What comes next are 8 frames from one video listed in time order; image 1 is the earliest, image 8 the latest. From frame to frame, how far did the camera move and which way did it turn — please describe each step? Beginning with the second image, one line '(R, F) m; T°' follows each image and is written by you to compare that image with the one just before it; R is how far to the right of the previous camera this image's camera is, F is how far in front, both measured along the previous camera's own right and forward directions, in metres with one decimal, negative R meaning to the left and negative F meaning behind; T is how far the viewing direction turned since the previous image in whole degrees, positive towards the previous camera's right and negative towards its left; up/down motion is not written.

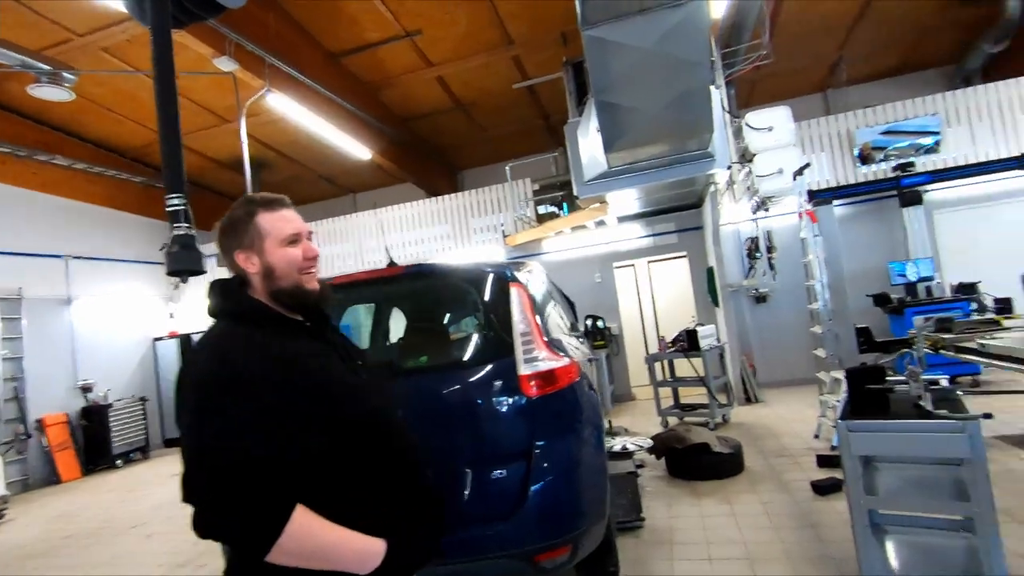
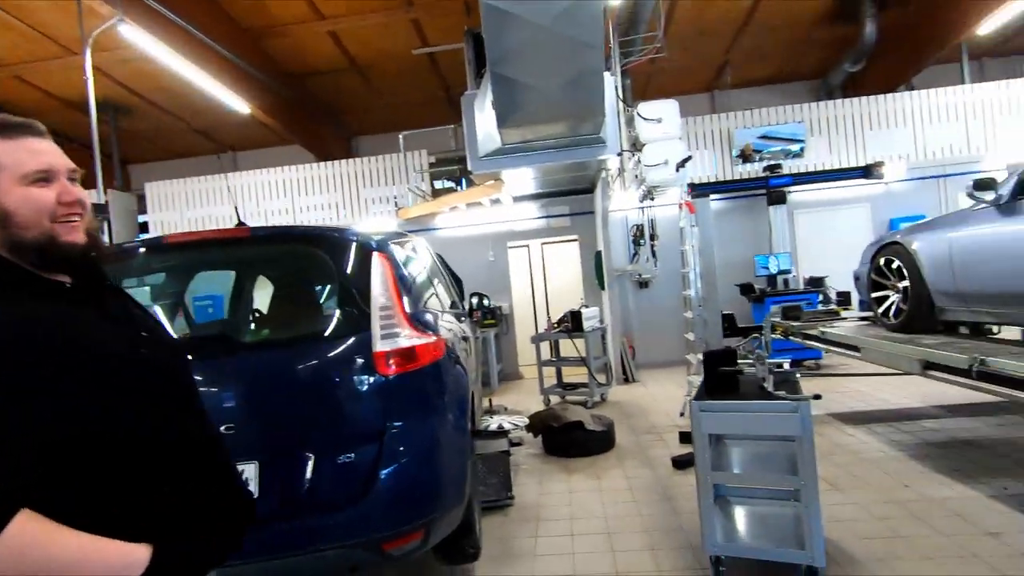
(+0.1, +0.1) m; +10°
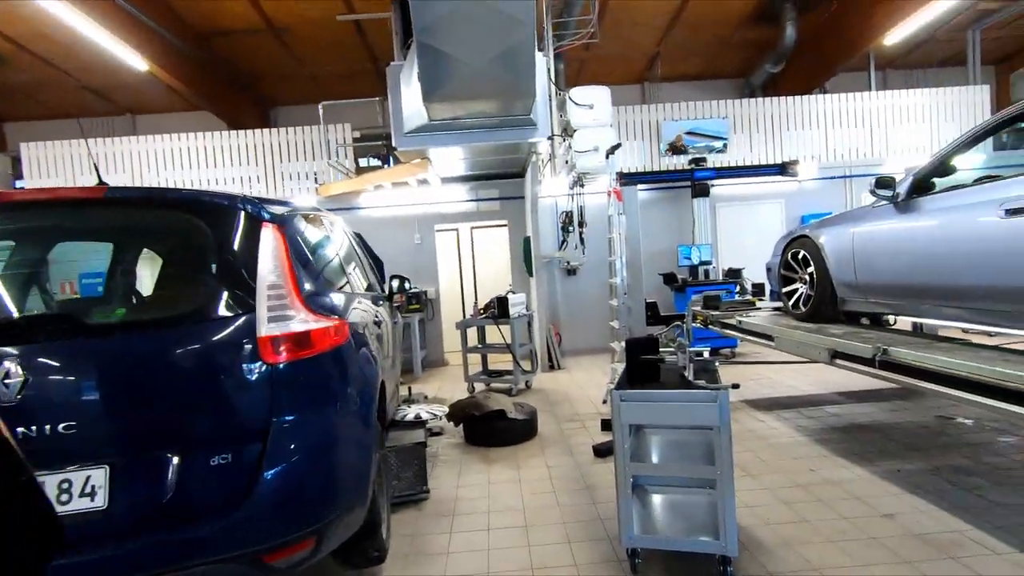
(+0.1, +0.2) m; +7°
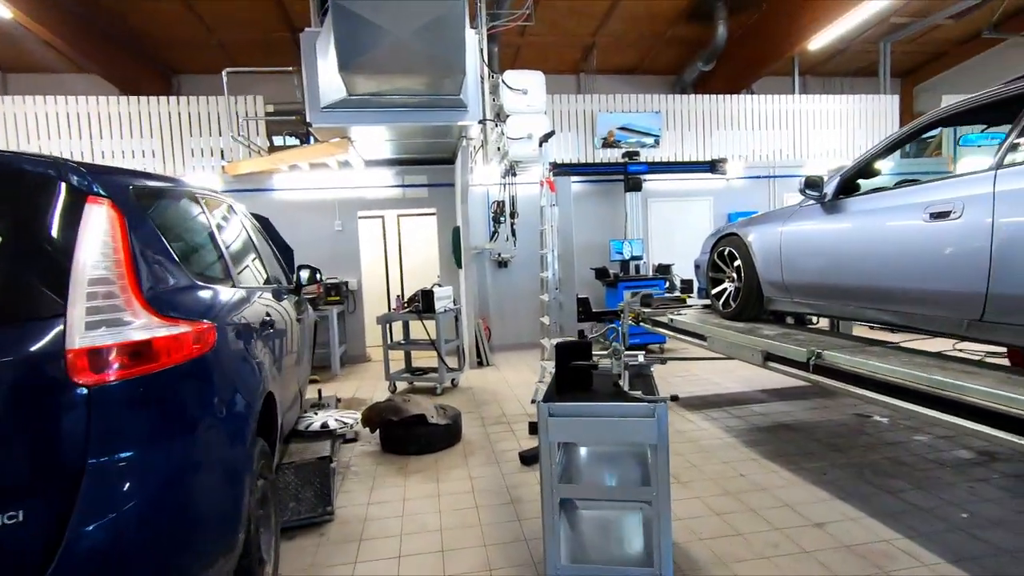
(+0.1, +0.3) m; +7°
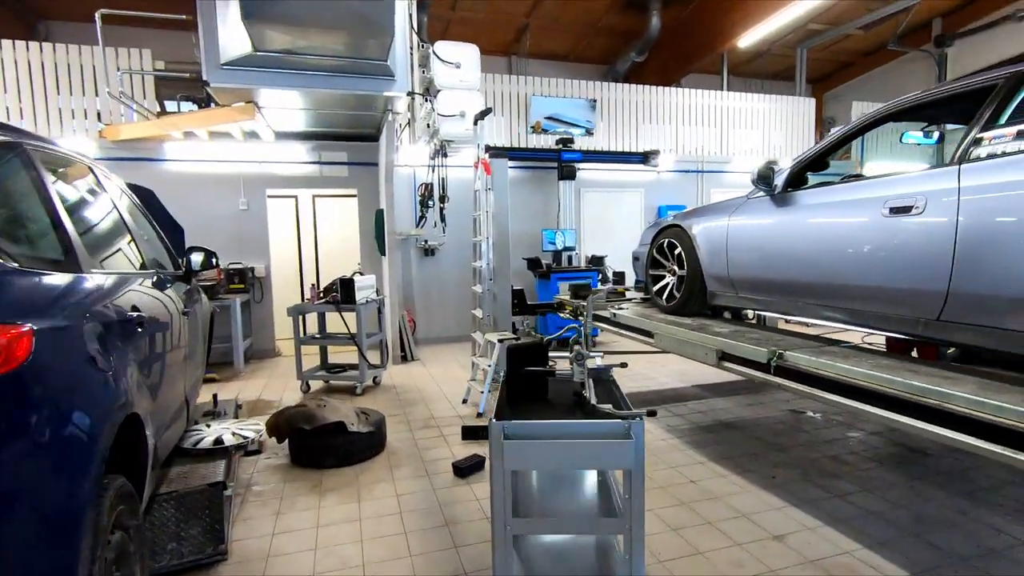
(-0.1, +0.4) m; +8°
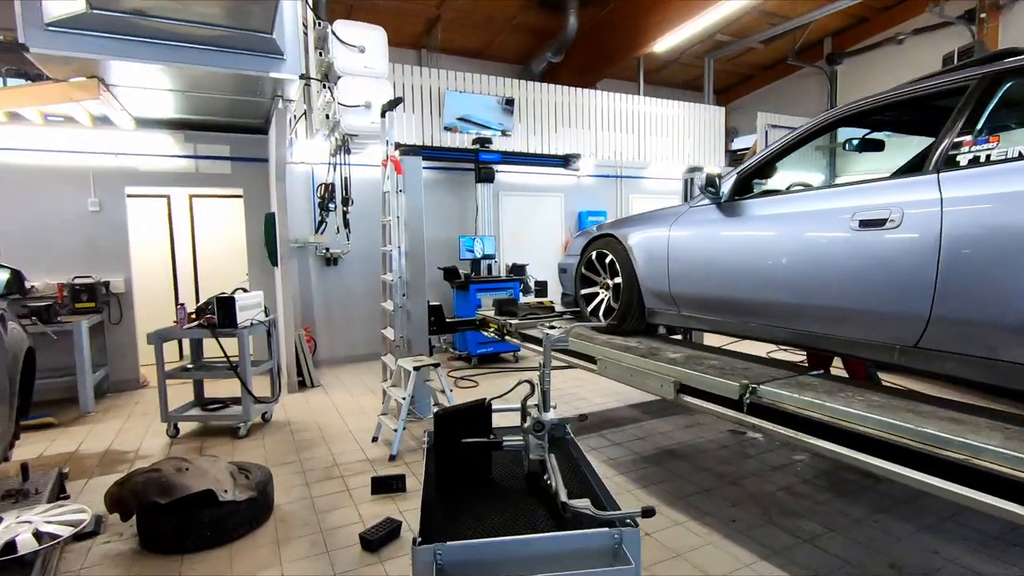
(0.0, +0.5) m; +9°
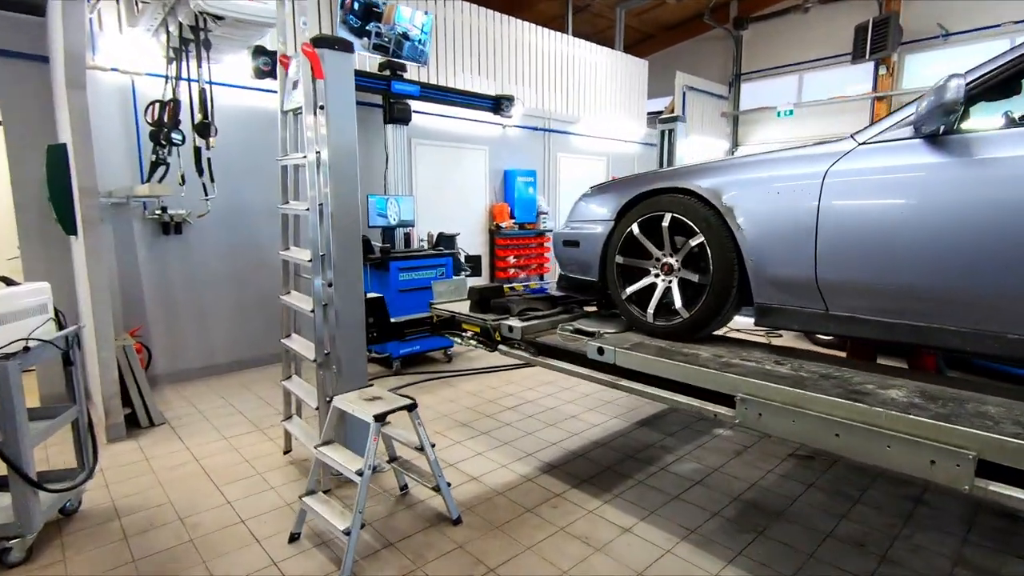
(-0.7, +1.4) m; +16°
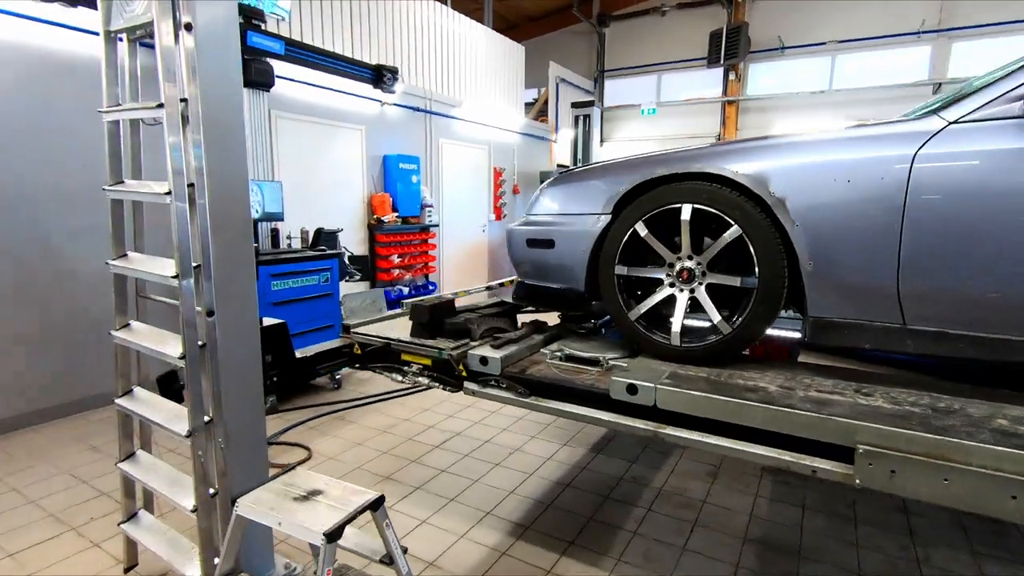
(-0.4, +0.7) m; +17°
